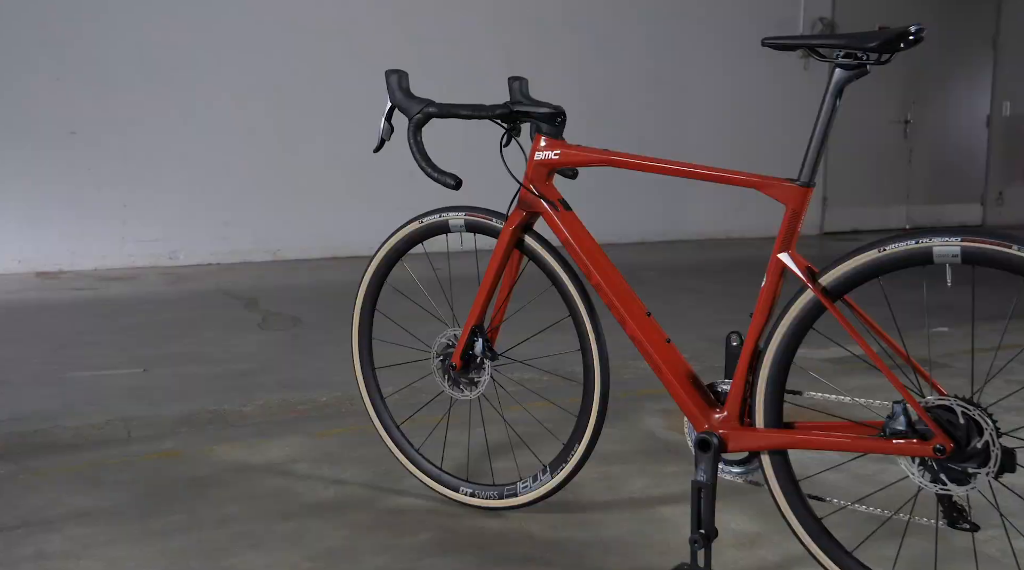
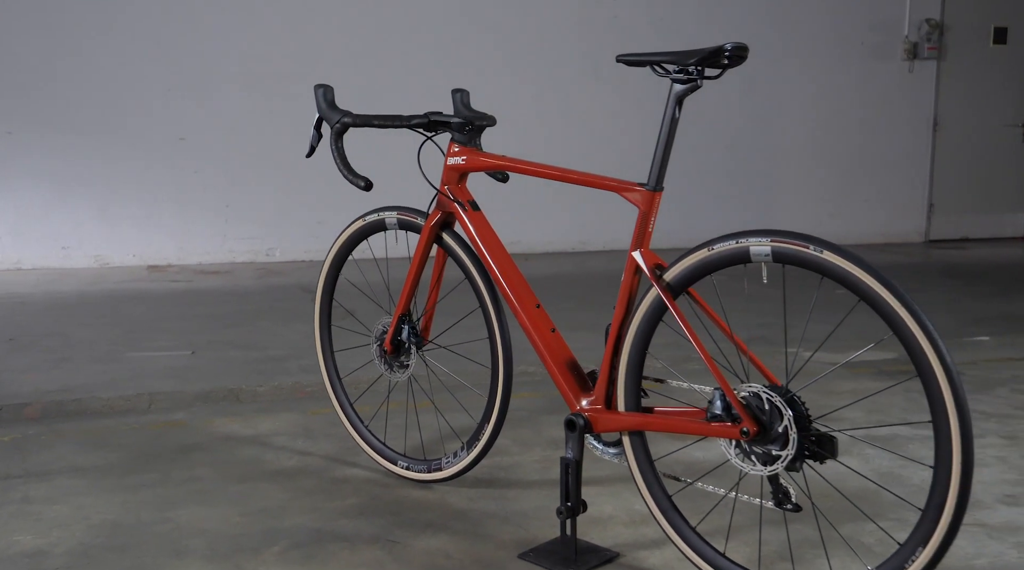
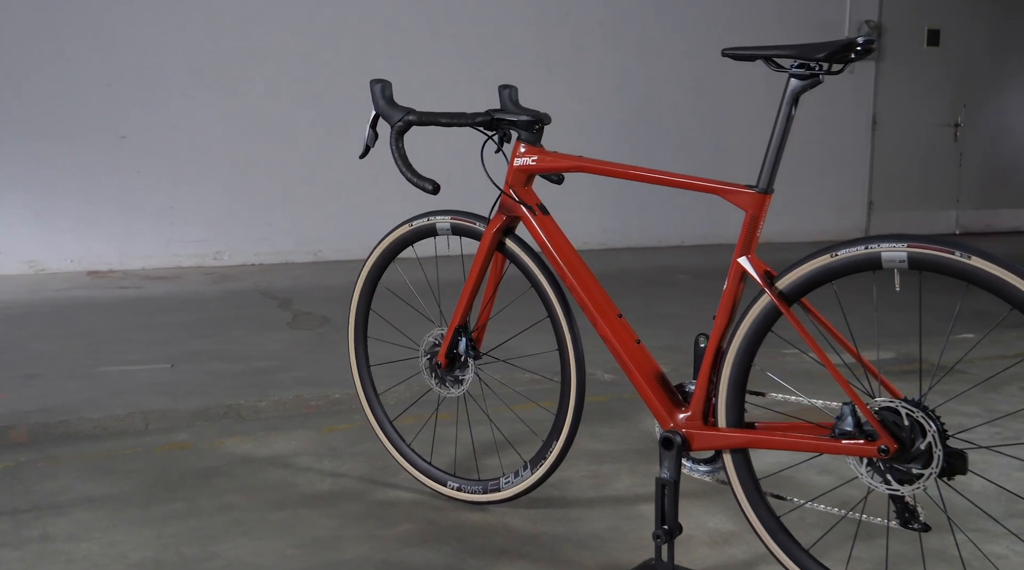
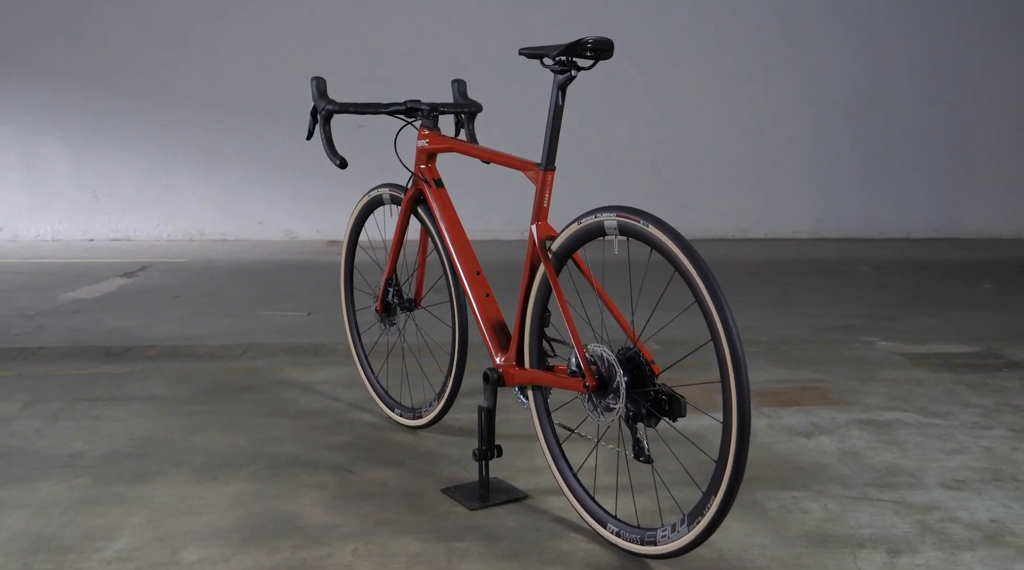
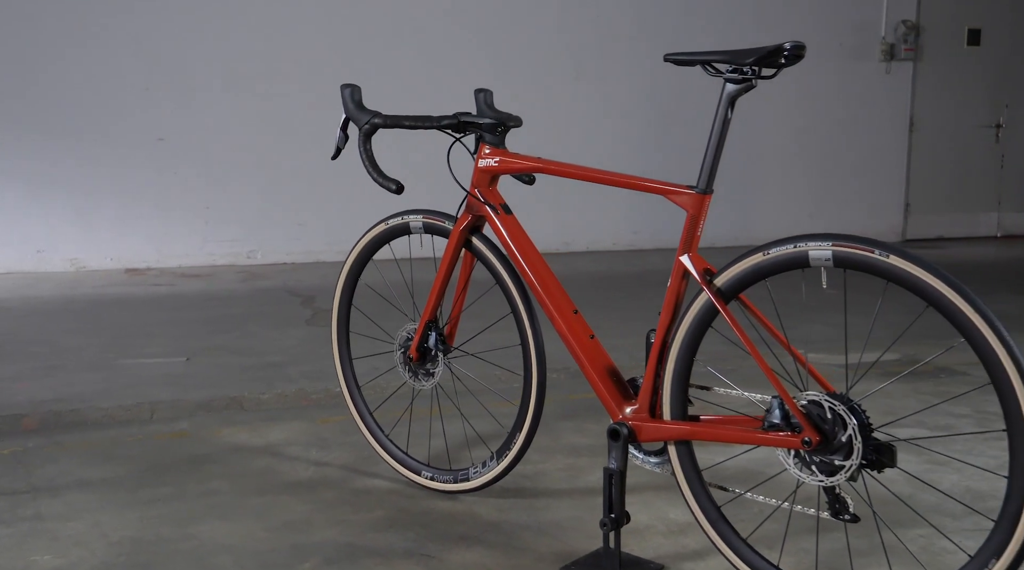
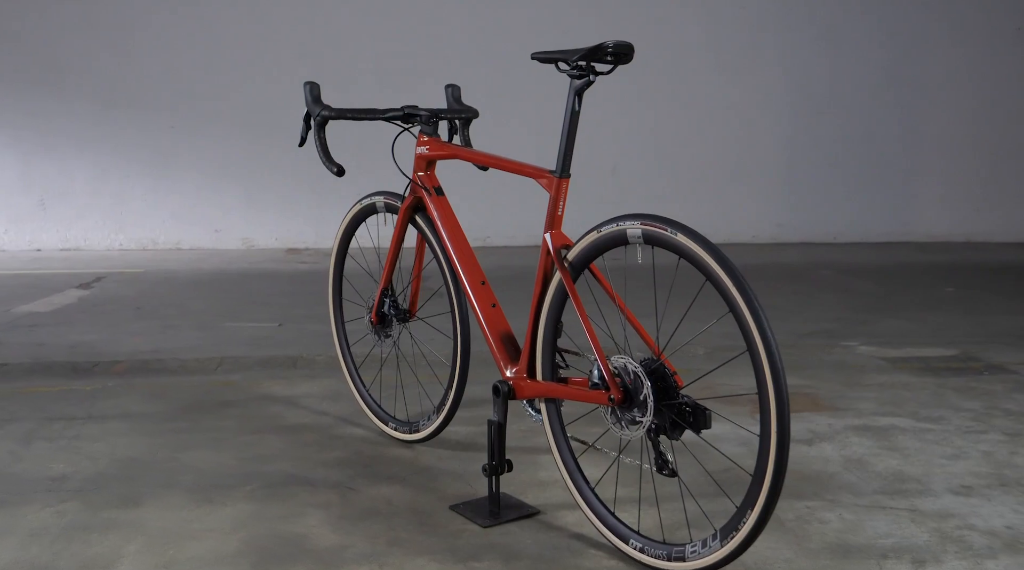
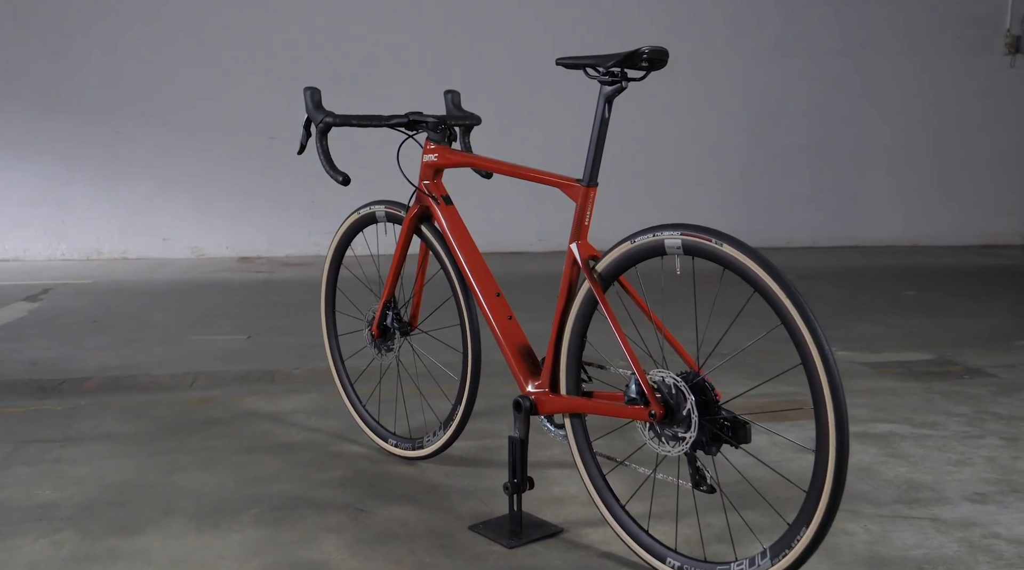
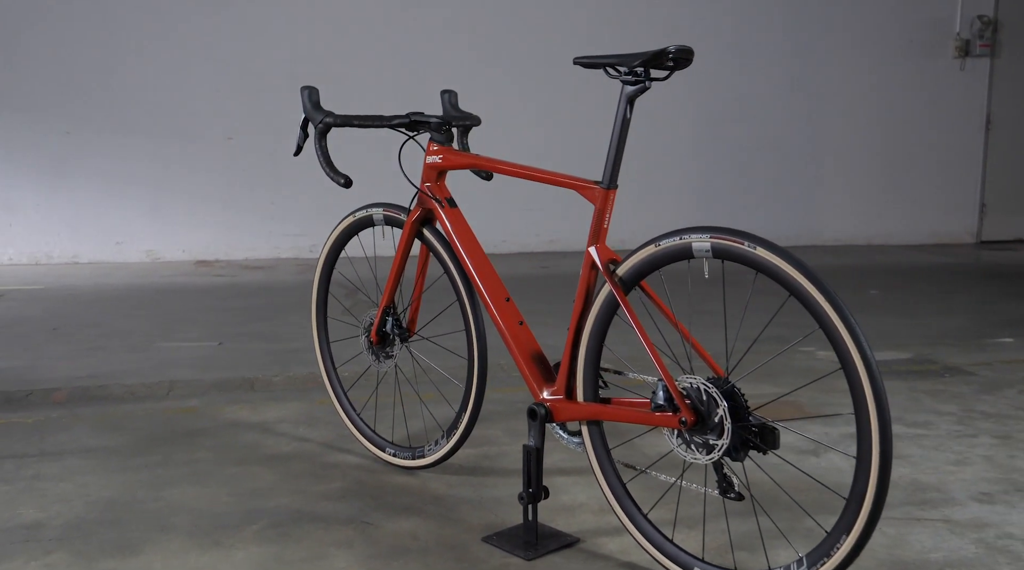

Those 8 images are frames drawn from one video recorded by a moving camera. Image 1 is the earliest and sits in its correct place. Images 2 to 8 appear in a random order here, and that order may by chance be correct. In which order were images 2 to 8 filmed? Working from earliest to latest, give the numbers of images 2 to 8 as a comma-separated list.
3, 5, 2, 8, 7, 6, 4
